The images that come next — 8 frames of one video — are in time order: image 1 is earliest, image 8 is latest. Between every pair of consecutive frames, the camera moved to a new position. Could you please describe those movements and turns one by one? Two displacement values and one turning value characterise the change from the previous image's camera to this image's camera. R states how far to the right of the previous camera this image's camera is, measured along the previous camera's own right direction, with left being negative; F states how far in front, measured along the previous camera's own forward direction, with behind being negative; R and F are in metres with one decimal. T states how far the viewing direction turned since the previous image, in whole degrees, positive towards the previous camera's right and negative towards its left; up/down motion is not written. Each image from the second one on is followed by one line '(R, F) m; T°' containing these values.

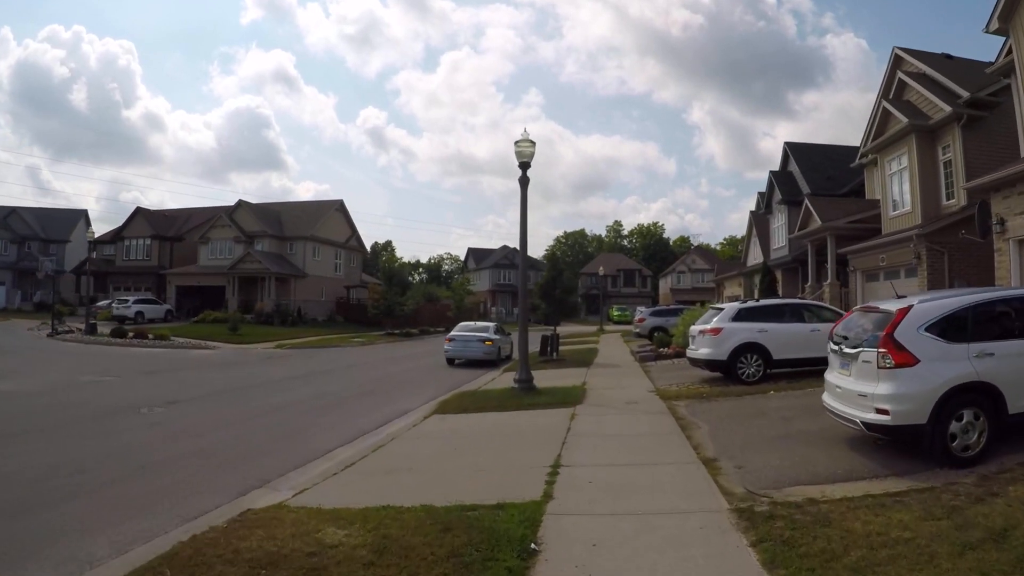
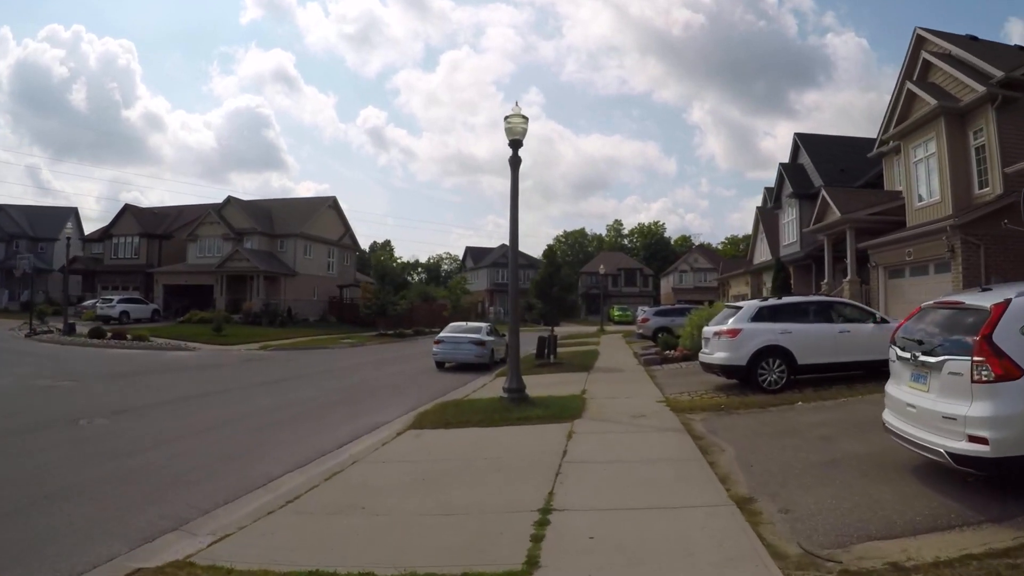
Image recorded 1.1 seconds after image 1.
(+0.2, +1.6) m; 0°
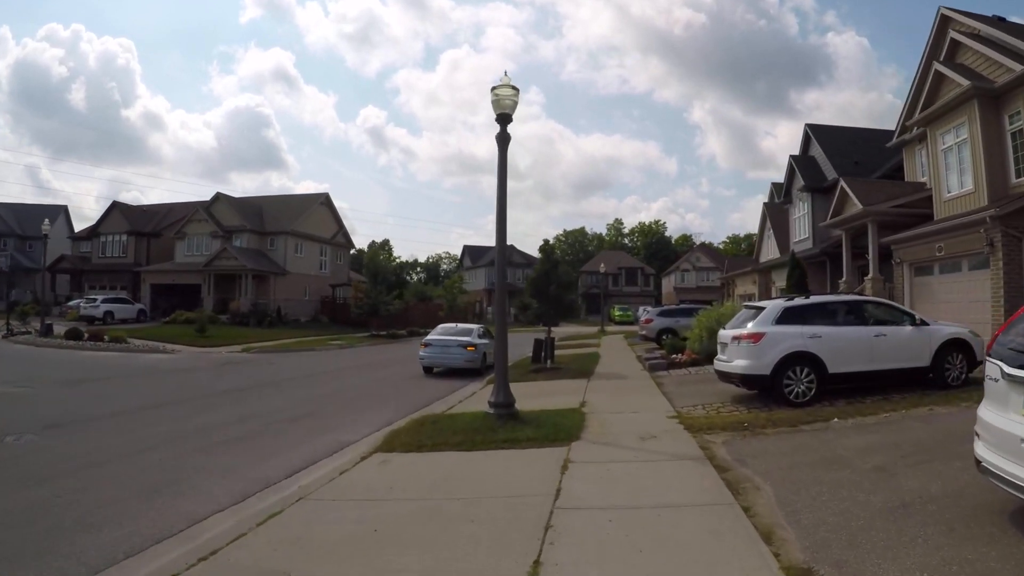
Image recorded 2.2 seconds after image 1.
(+0.2, +1.5) m; 0°
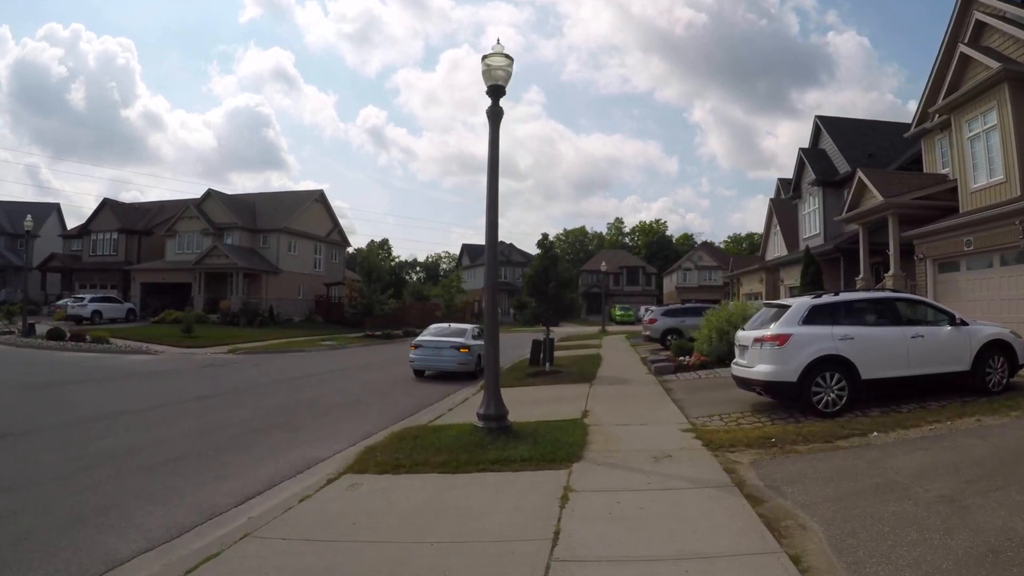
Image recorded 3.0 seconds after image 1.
(+0.1, +1.2) m; 0°
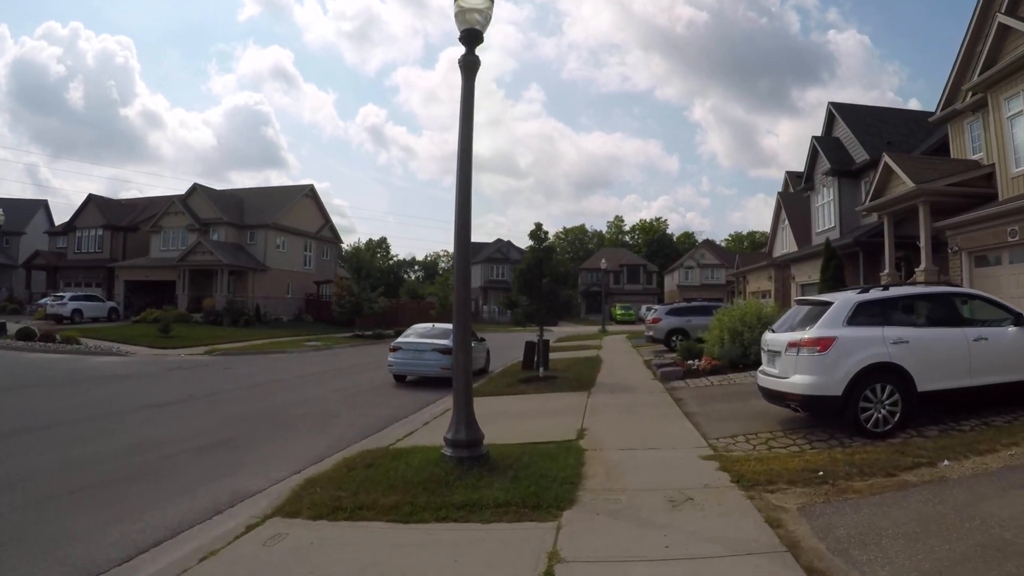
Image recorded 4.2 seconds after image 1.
(+0.2, +1.7) m; 0°
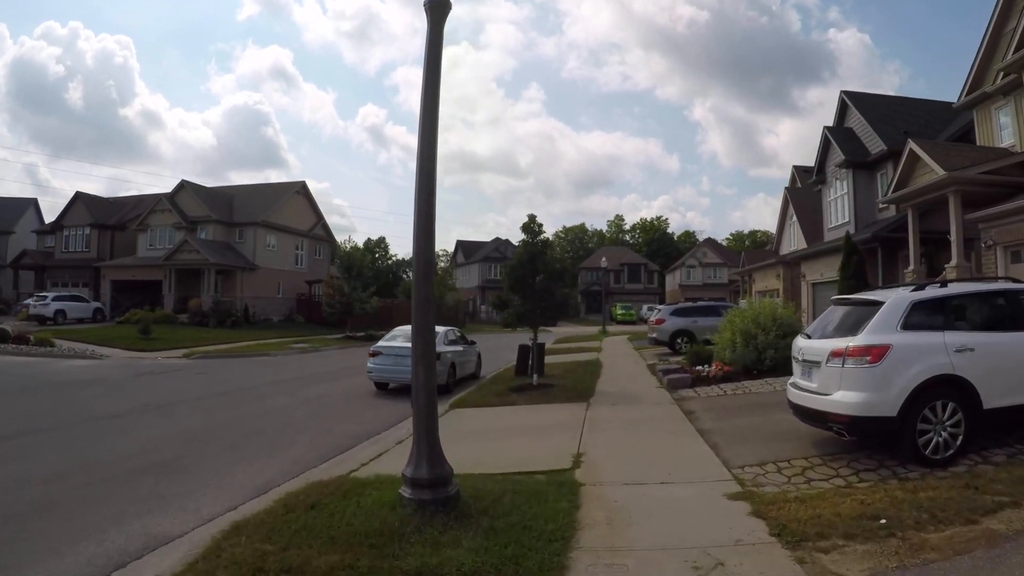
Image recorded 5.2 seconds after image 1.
(+0.2, +1.3) m; 0°
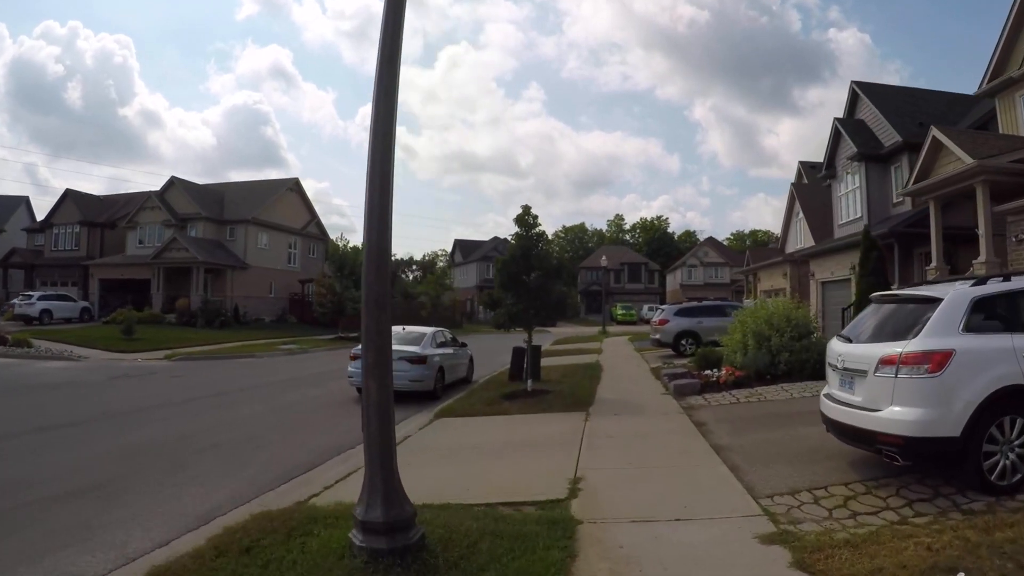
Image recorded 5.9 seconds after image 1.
(+0.1, +1.0) m; 0°
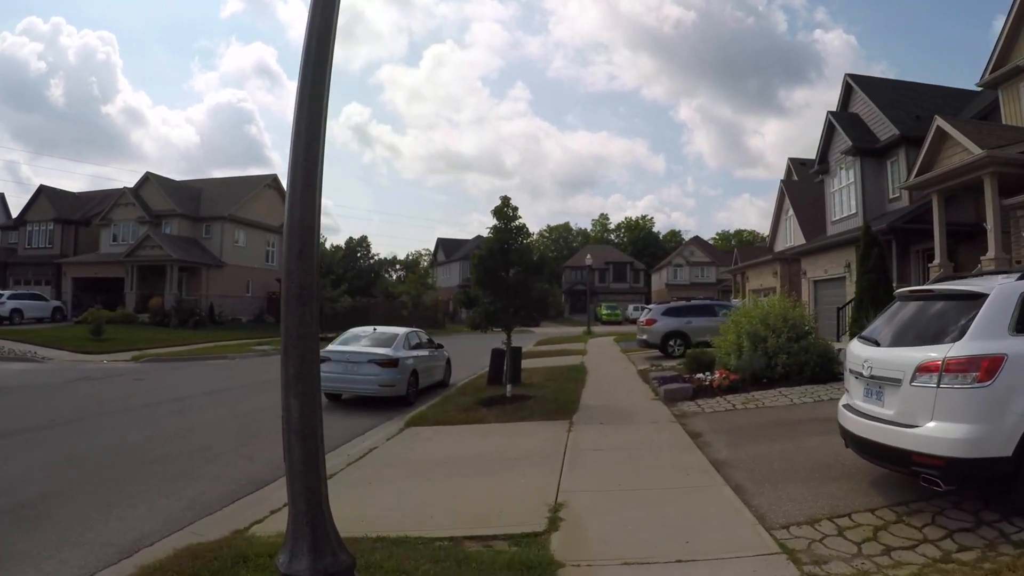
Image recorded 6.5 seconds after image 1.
(+0.1, +0.8) m; +1°
